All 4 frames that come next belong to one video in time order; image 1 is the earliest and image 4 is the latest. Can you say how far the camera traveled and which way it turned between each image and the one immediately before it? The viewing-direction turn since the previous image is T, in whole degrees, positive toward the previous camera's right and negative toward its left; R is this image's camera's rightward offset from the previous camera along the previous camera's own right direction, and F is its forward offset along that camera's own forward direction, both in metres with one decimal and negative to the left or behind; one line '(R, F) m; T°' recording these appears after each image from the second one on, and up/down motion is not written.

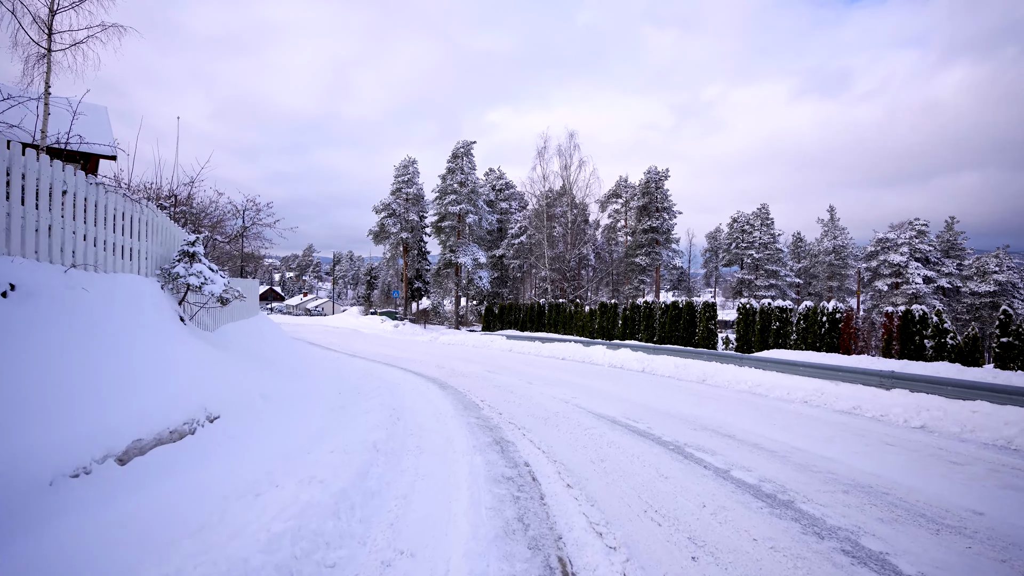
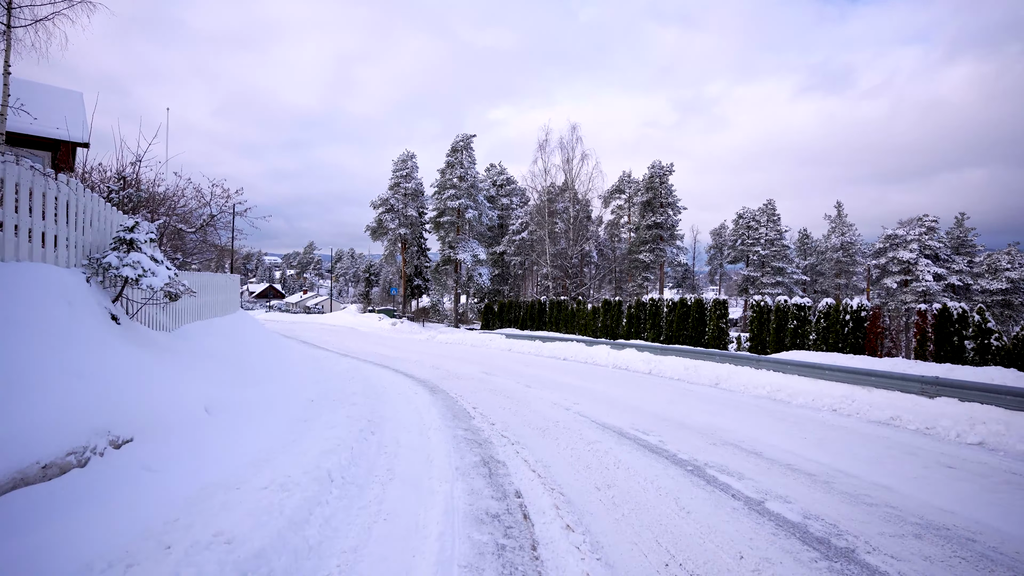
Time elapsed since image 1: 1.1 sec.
(+0.1, +0.8) m; 0°
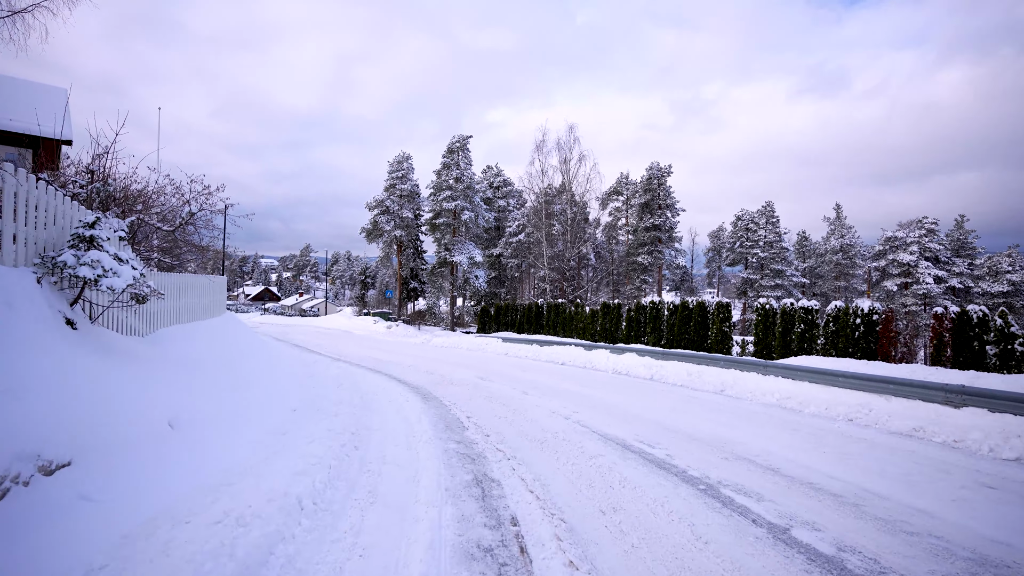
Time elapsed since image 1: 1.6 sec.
(0.0, +0.4) m; 0°
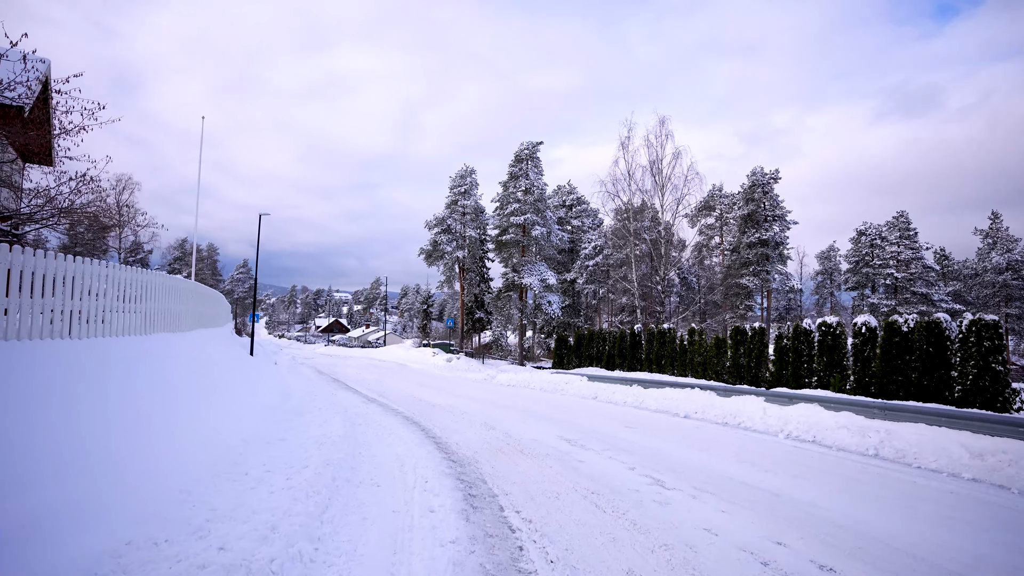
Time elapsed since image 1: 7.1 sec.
(-0.7, +4.6) m; -9°
